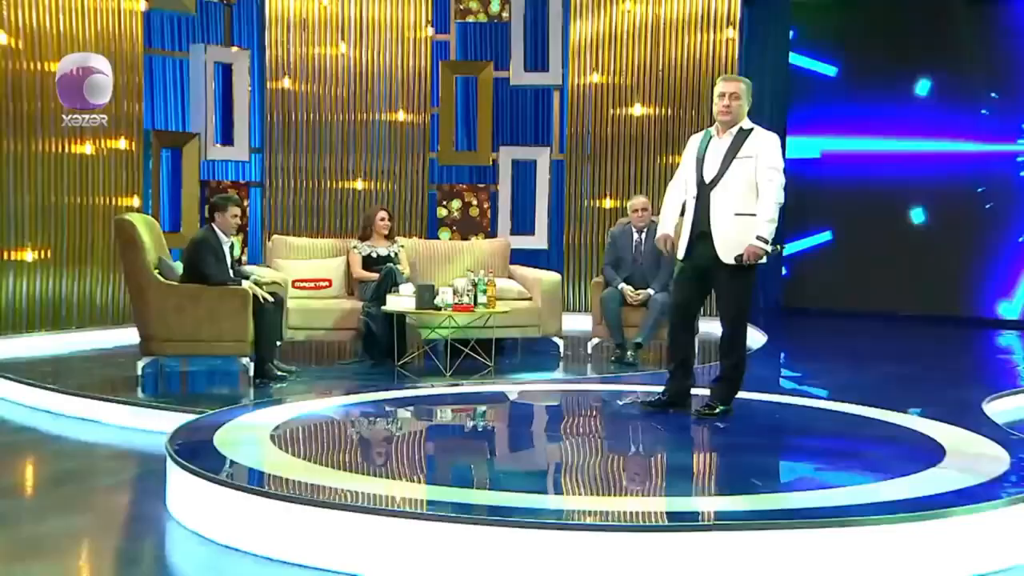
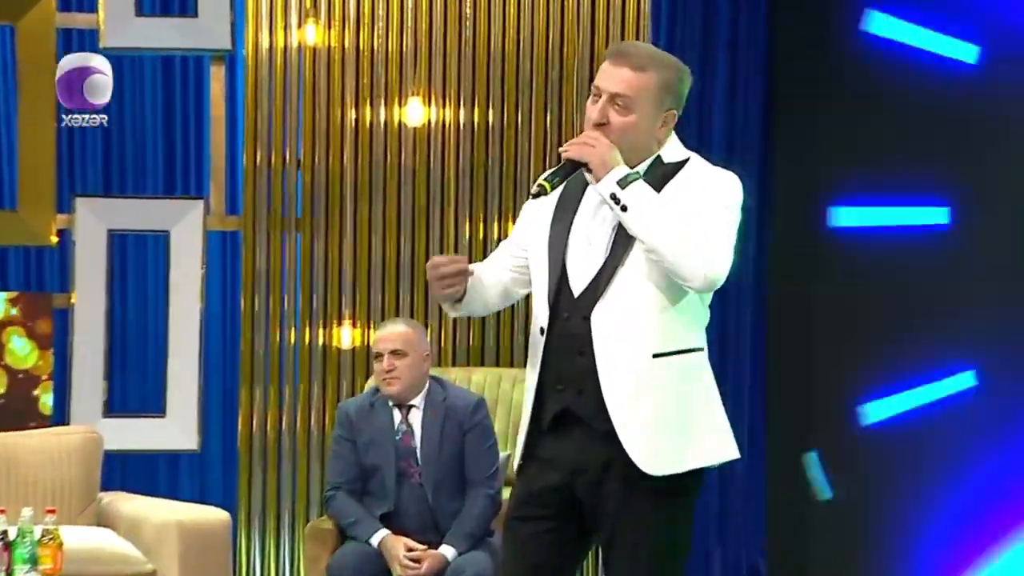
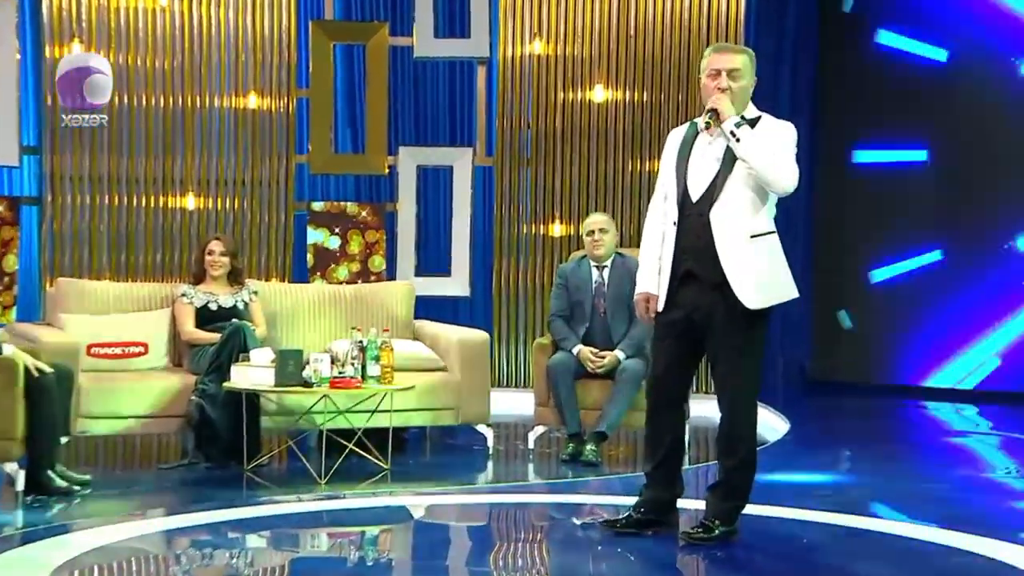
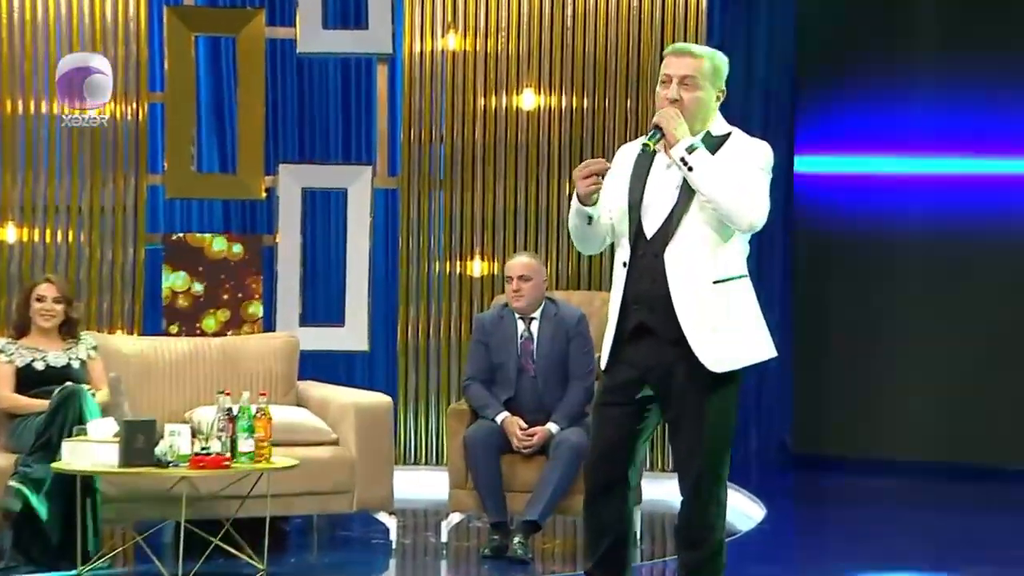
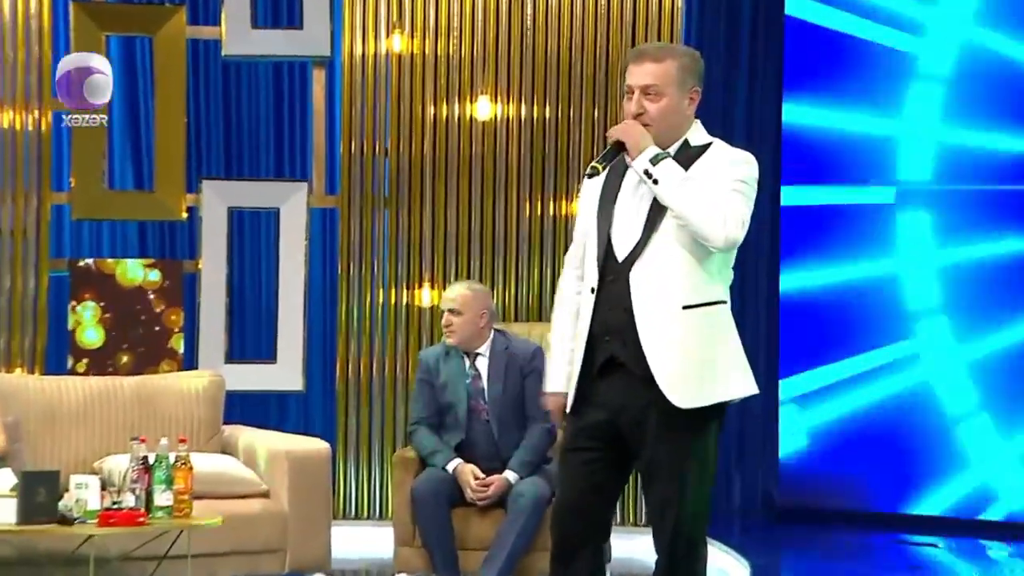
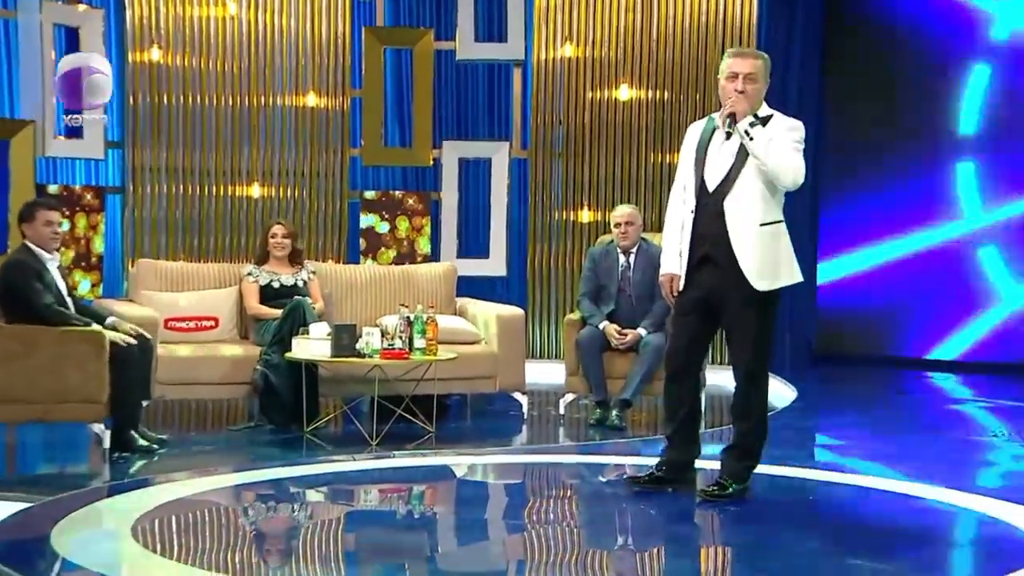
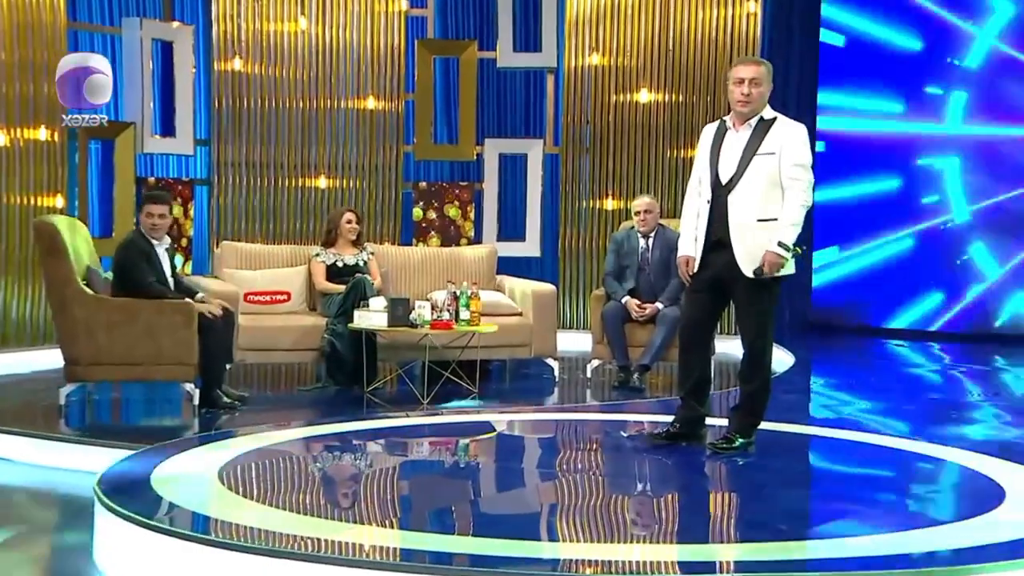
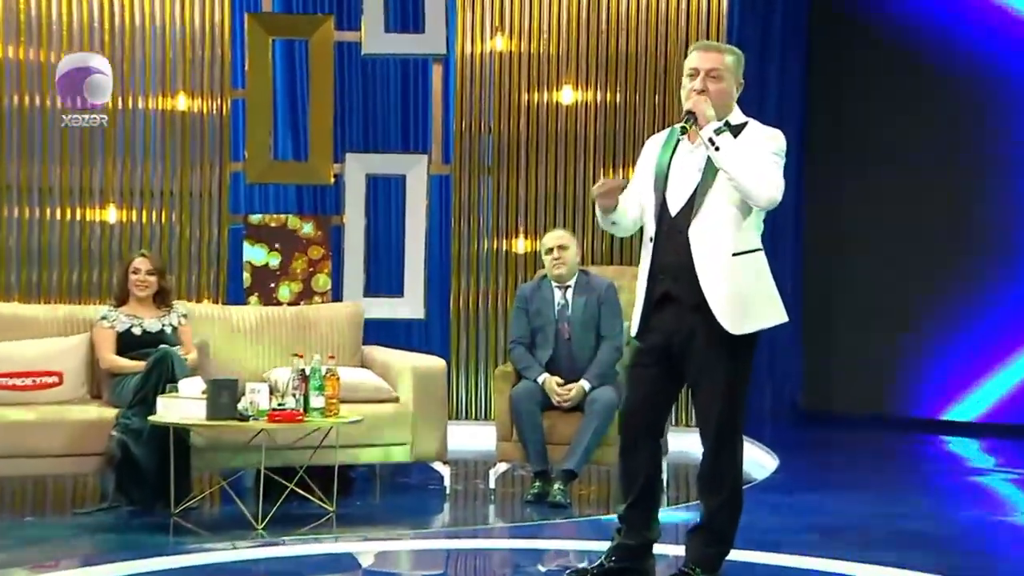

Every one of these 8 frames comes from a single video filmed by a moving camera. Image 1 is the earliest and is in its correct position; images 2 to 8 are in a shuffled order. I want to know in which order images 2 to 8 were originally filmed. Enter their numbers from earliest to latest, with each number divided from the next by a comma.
7, 6, 3, 8, 4, 5, 2
